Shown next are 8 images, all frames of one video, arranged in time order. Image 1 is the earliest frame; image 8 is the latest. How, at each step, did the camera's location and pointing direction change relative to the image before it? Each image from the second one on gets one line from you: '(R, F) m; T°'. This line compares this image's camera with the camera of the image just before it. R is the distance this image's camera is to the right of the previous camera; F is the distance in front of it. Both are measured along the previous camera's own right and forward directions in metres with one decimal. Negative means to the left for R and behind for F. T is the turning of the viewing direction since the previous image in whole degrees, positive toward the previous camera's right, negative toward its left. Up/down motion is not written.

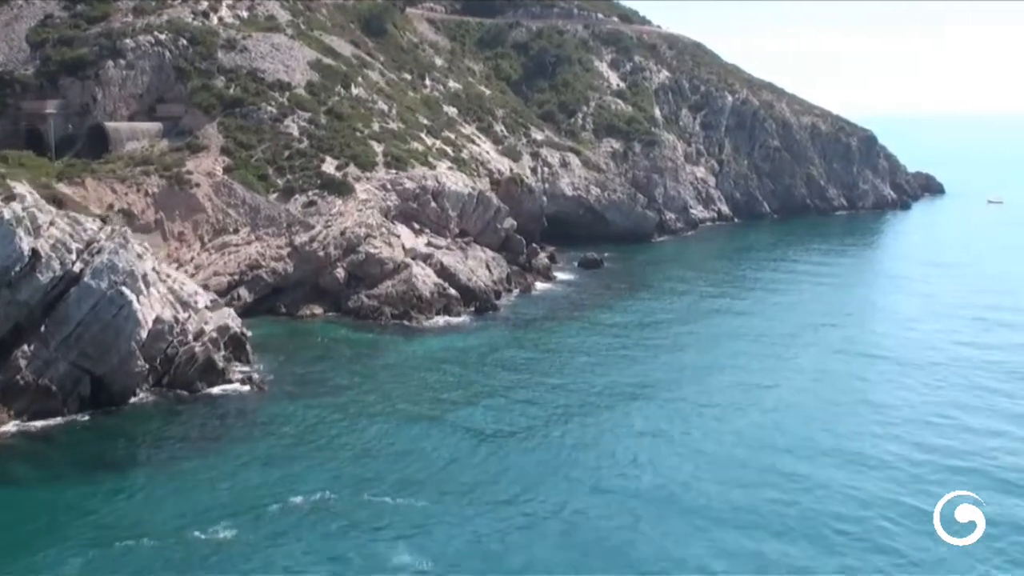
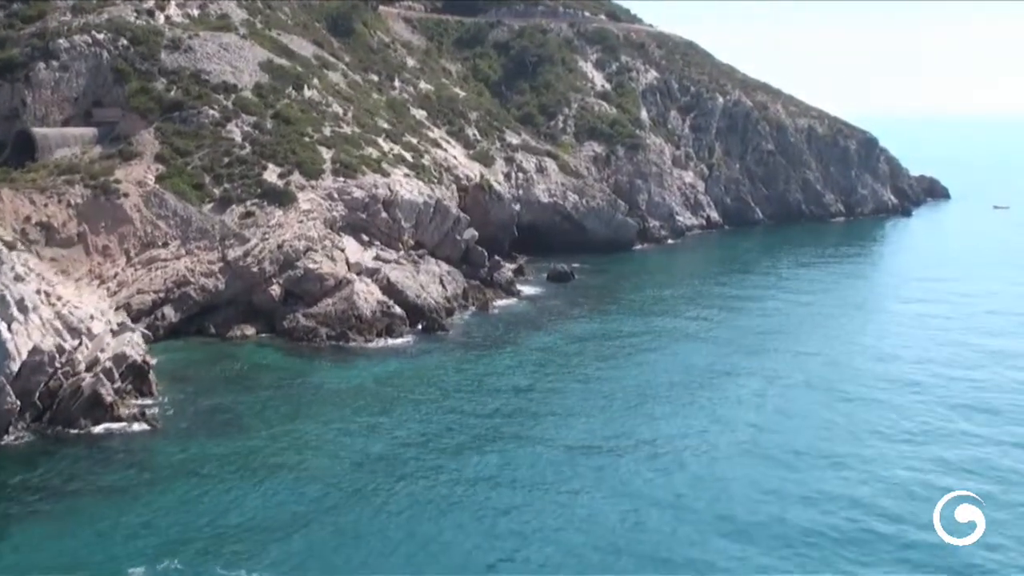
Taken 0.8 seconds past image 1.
(+2.9, +3.9) m; -1°
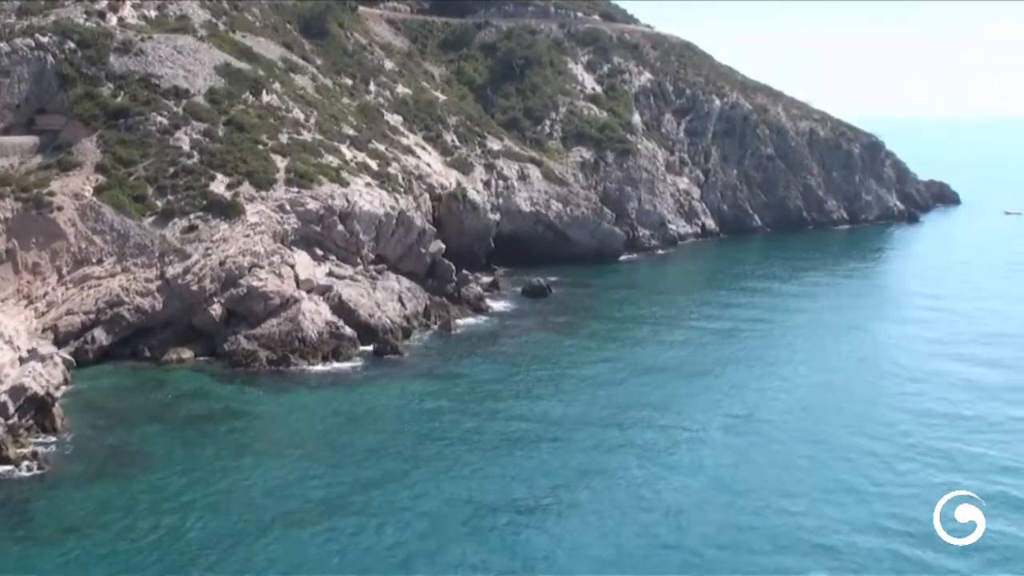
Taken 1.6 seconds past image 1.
(+2.4, +3.5) m; -1°
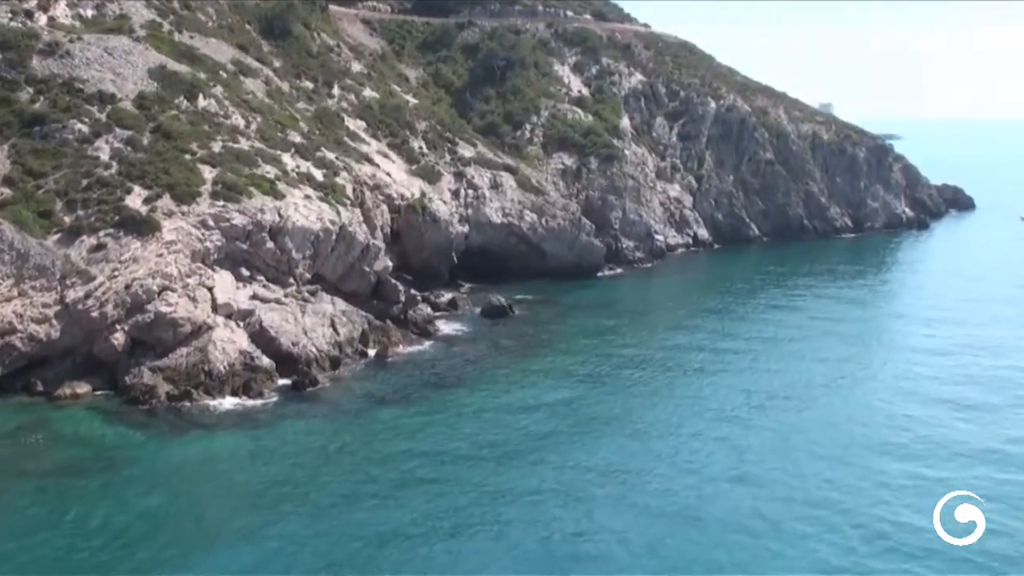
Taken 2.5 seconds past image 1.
(+3.4, +4.5) m; -1°
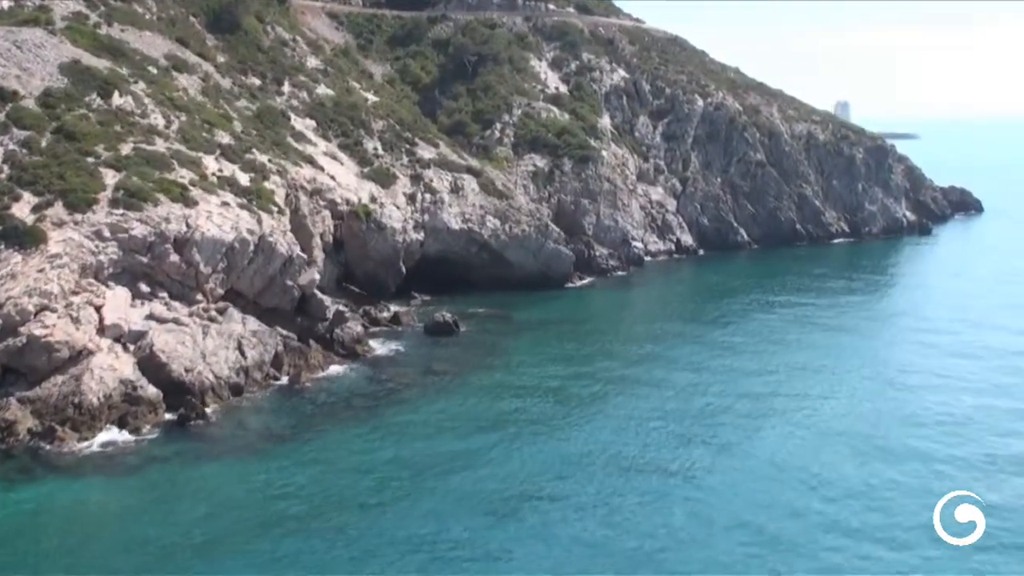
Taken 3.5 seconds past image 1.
(+3.4, +4.6) m; -1°
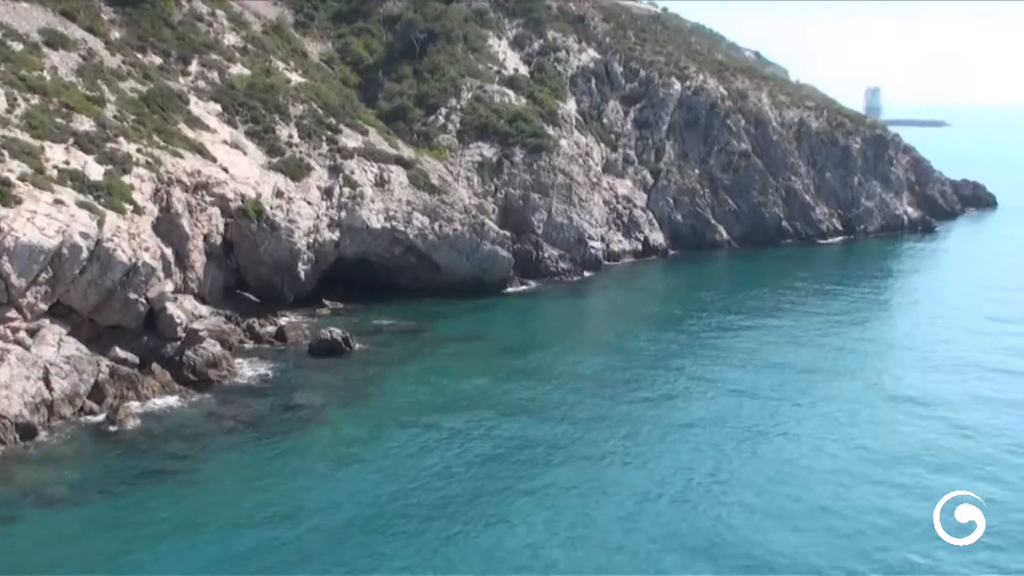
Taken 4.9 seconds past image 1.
(+5.2, +7.2) m; -2°
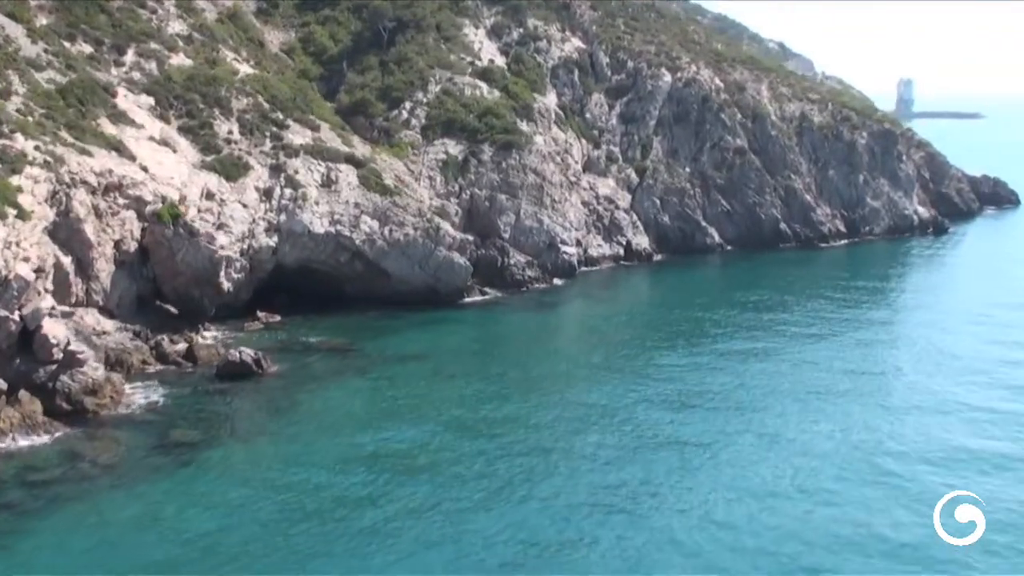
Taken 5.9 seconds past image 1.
(+3.5, +4.7) m; -2°
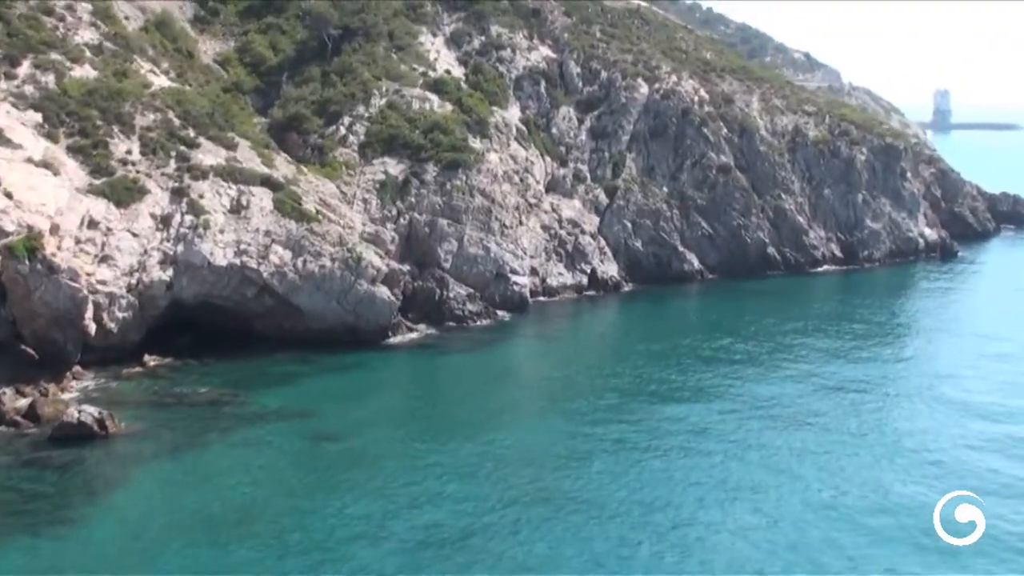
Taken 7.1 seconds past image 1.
(+4.5, +6.0) m; -2°
